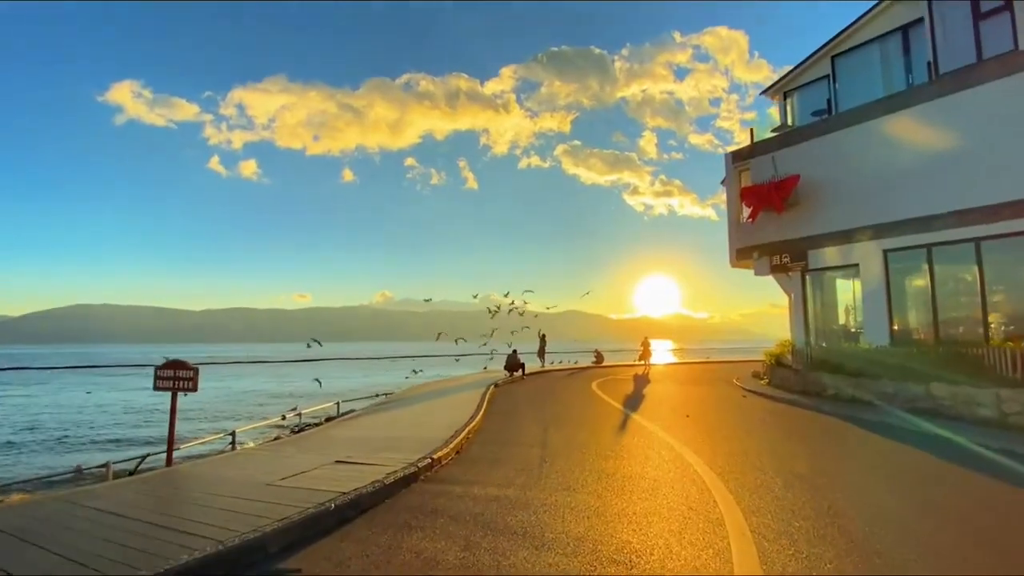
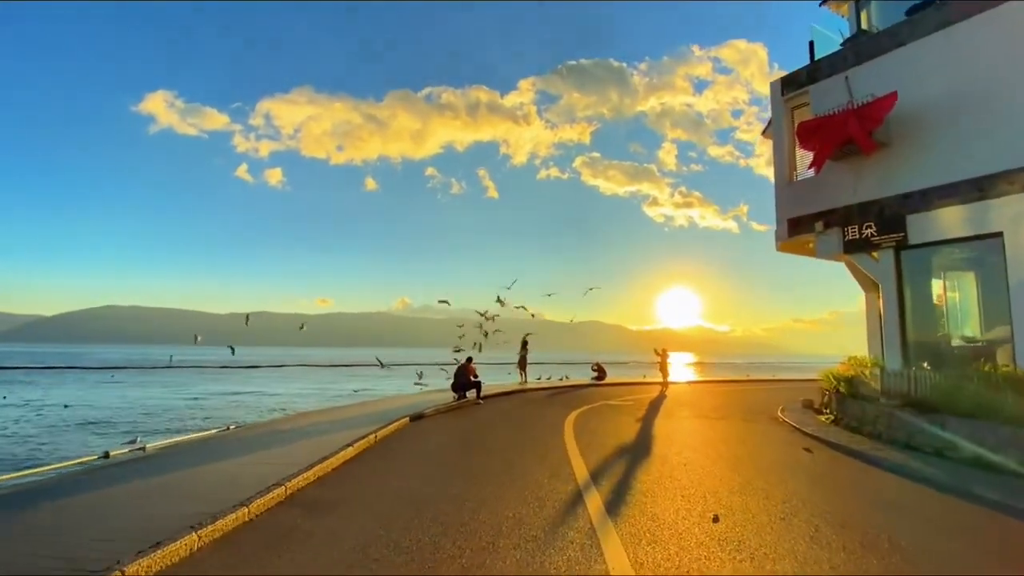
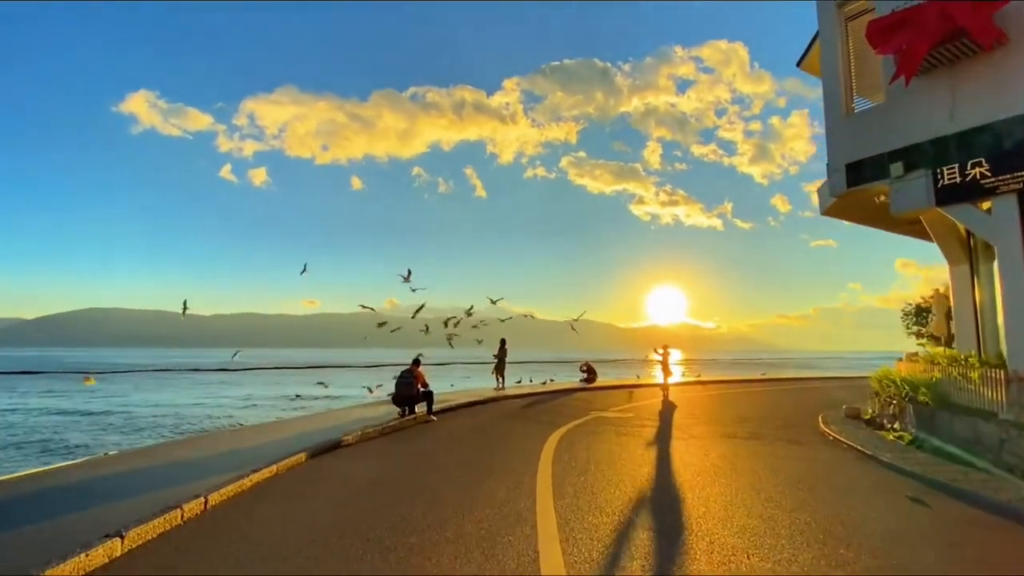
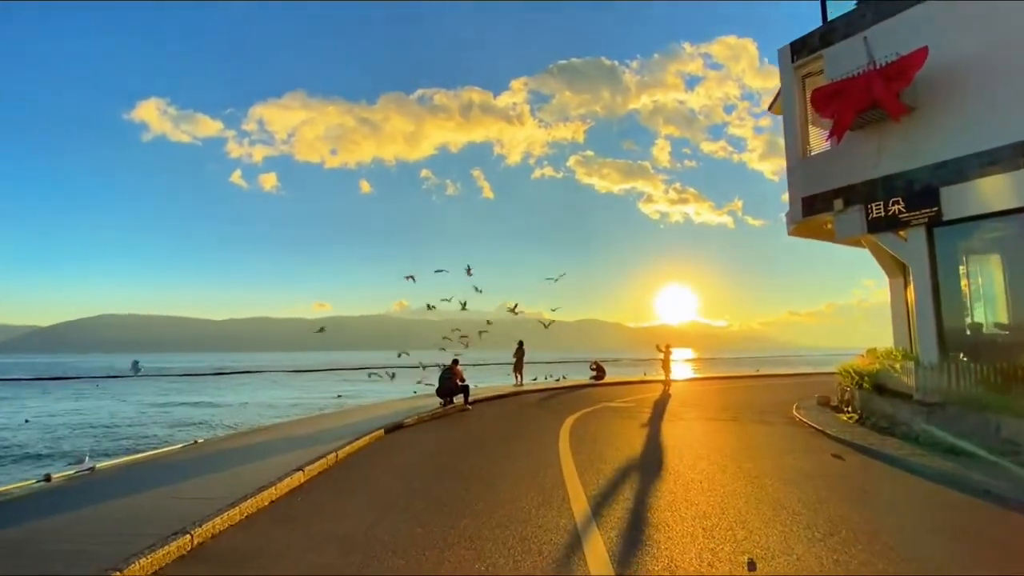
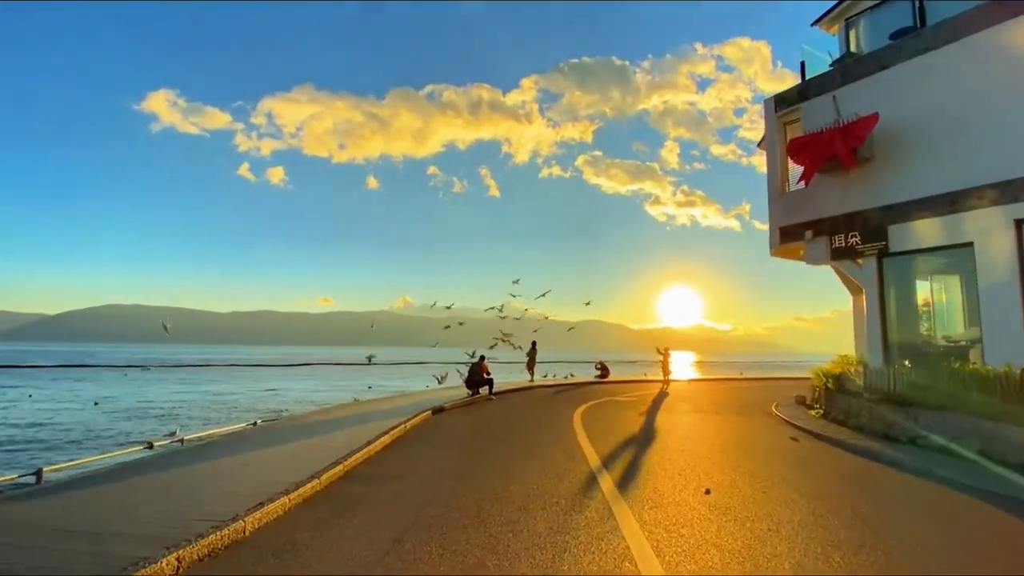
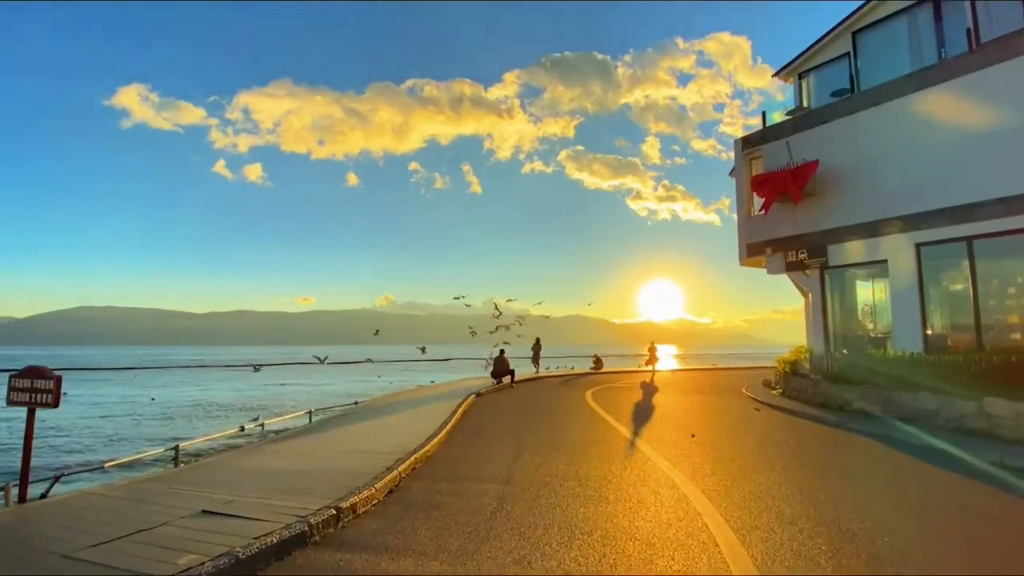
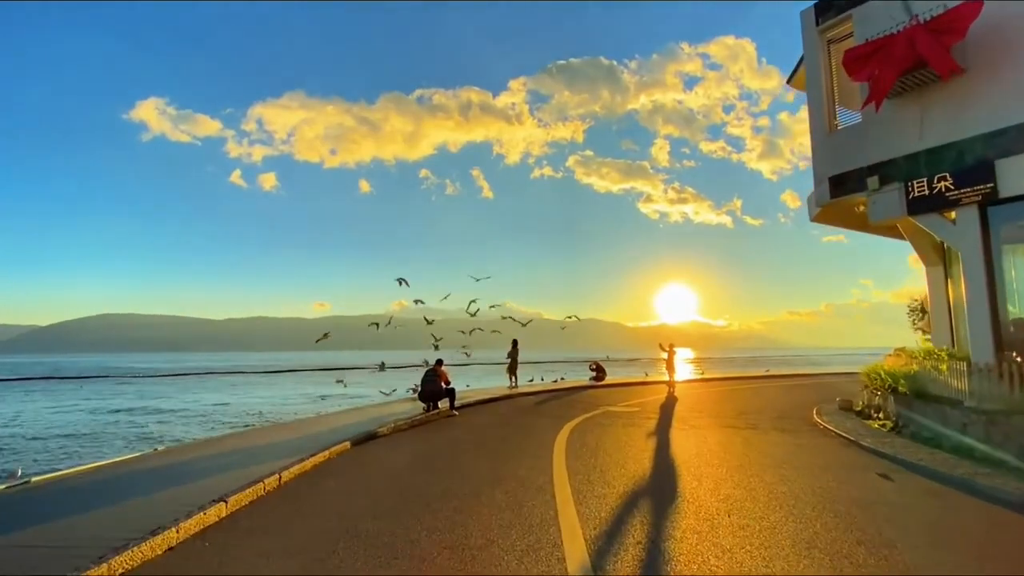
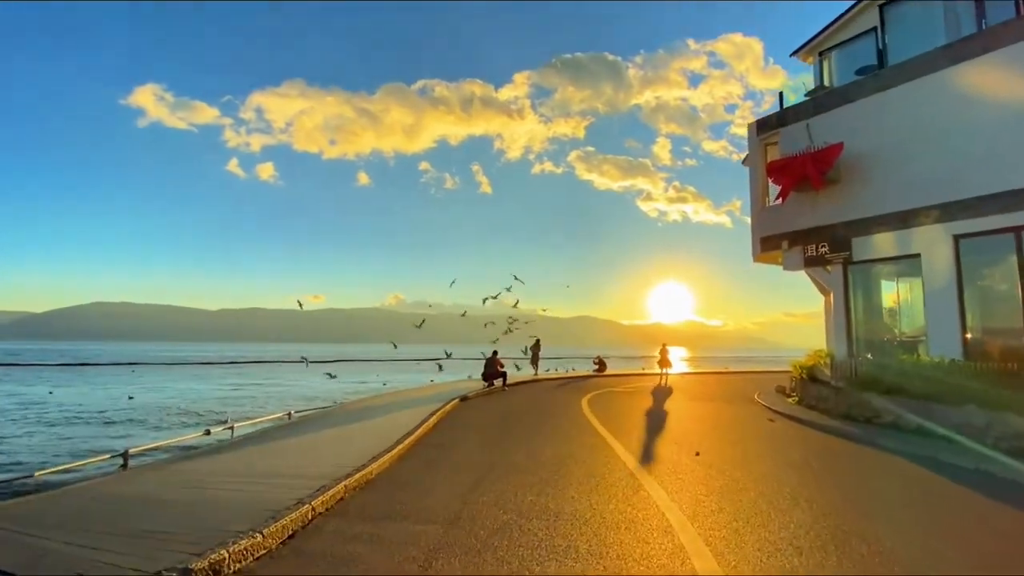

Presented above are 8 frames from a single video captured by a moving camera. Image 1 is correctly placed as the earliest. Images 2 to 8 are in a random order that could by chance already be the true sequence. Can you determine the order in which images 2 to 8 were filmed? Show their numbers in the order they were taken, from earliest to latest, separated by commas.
6, 8, 5, 2, 4, 7, 3
